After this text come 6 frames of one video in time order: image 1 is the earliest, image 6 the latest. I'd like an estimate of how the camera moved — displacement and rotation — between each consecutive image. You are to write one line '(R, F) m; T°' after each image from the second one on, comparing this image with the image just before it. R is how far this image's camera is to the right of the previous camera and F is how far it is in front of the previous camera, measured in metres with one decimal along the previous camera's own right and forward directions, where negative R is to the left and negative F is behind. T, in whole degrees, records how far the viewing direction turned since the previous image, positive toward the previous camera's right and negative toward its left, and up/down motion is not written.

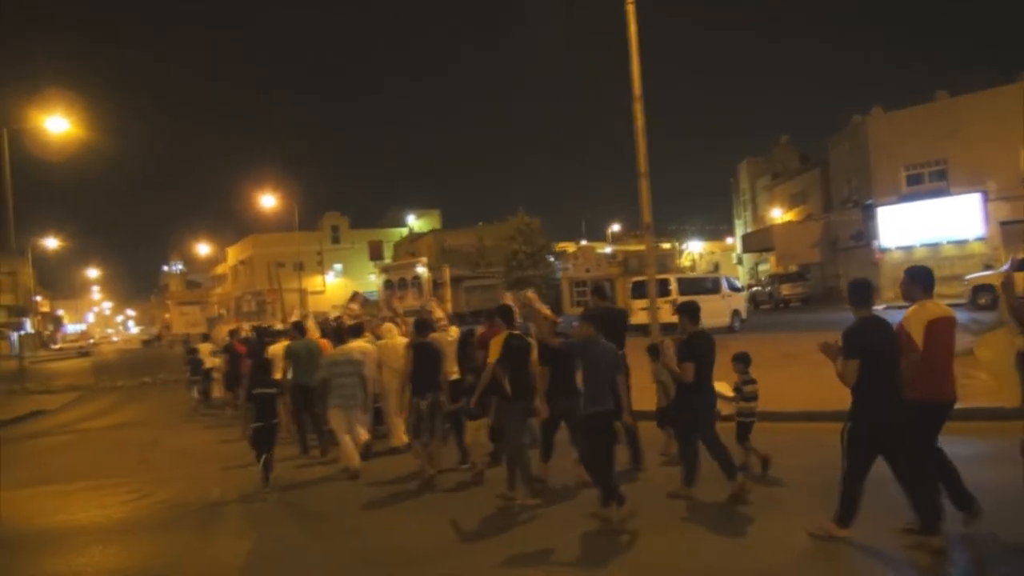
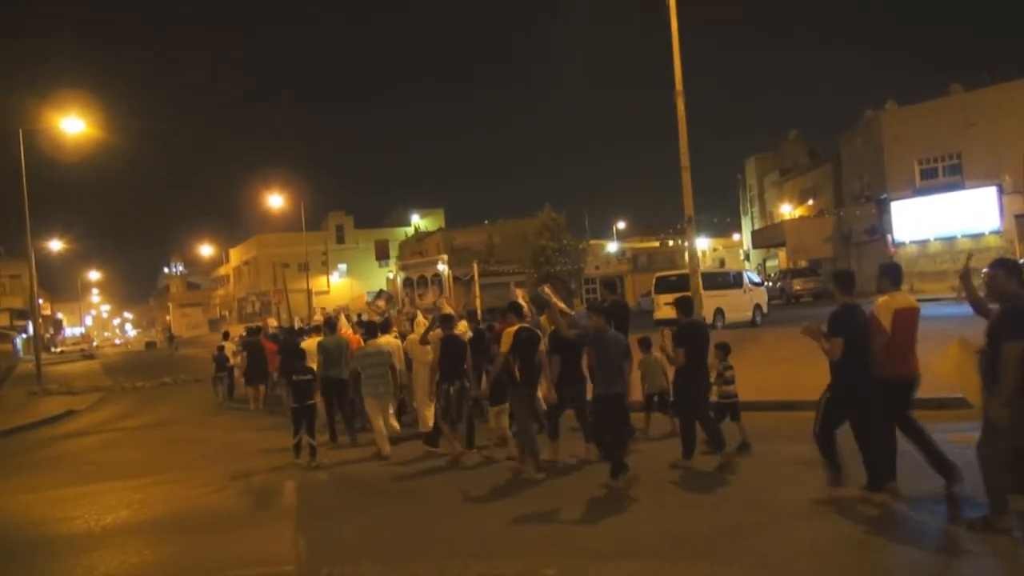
(-0.8, 0.0) m; +1°
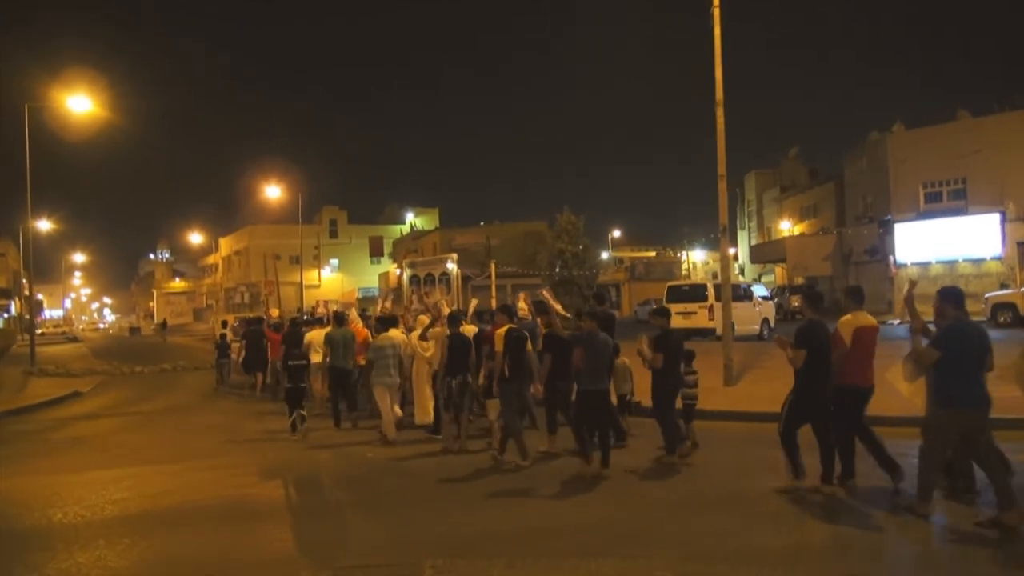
(-0.8, +0.1) m; +2°
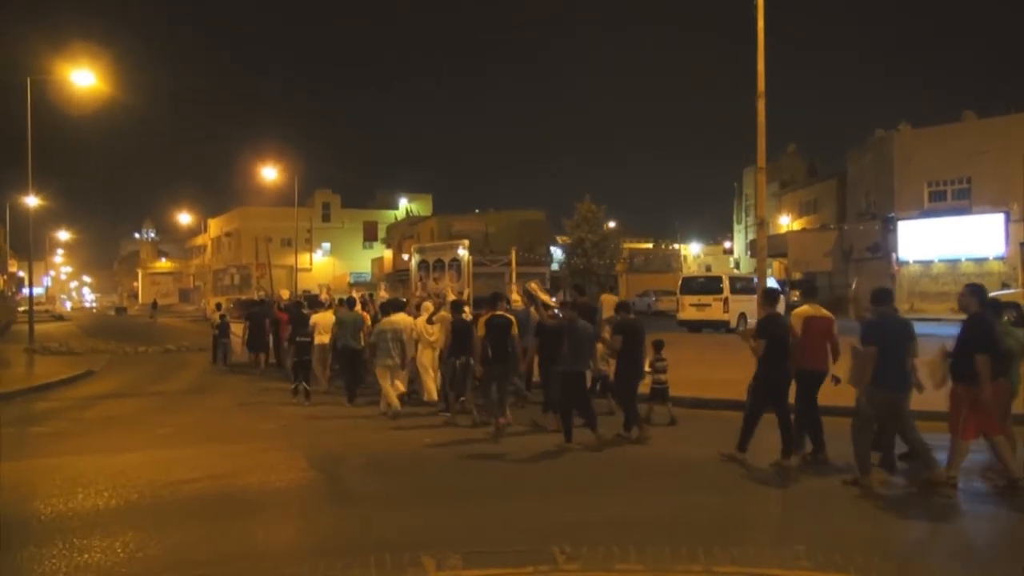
(-0.9, +0.1) m; +2°
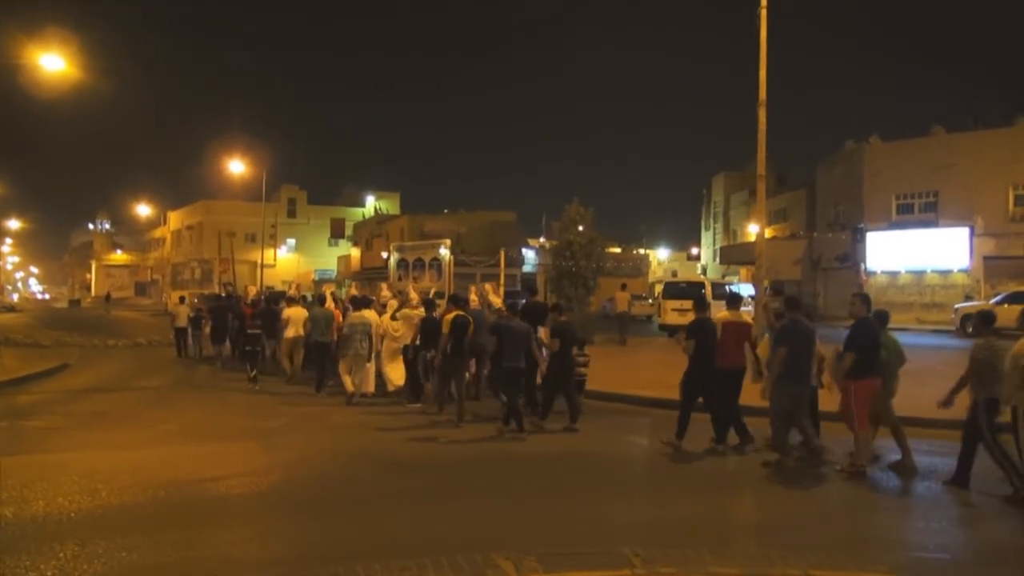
(-0.7, +0.1) m; +3°
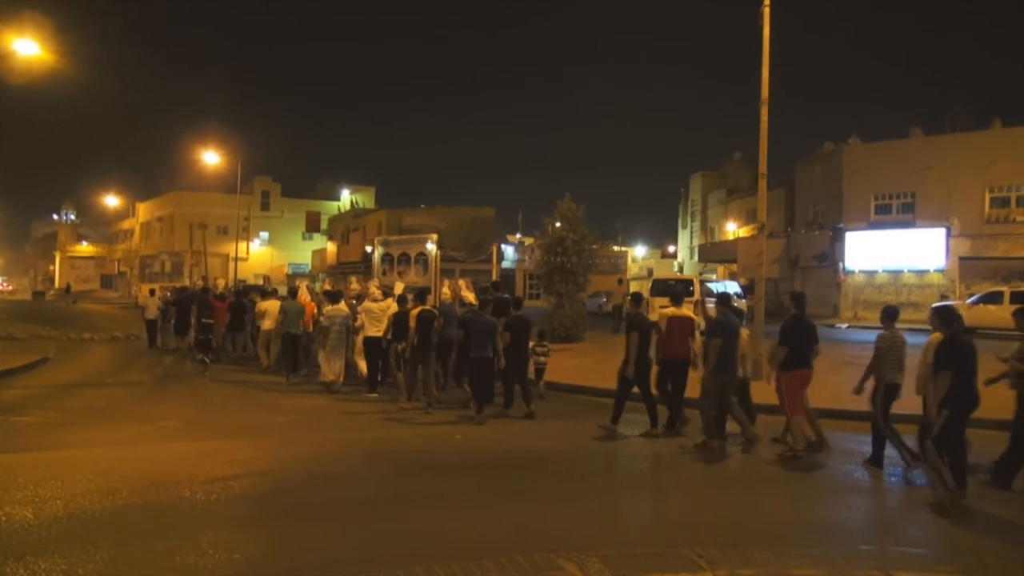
(-0.5, +0.1) m; +2°
